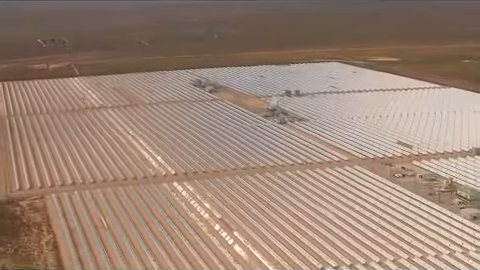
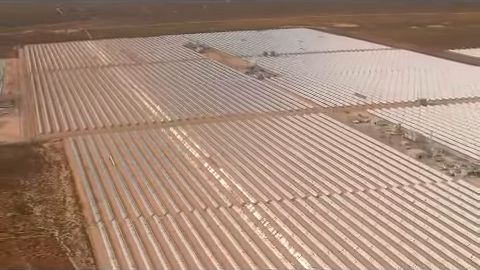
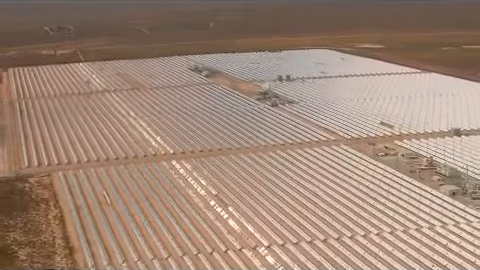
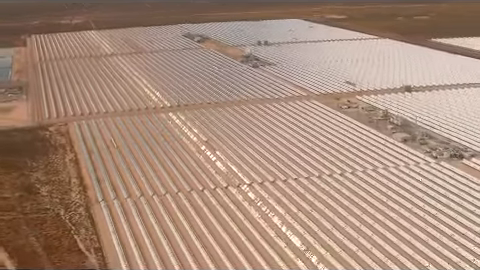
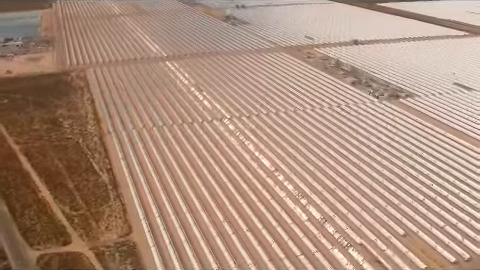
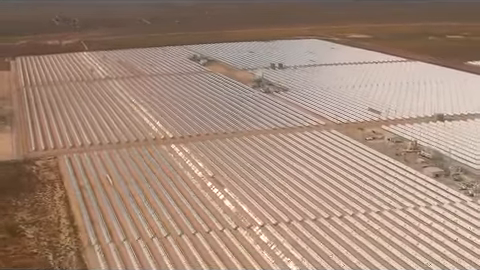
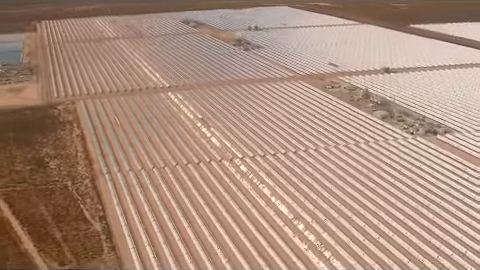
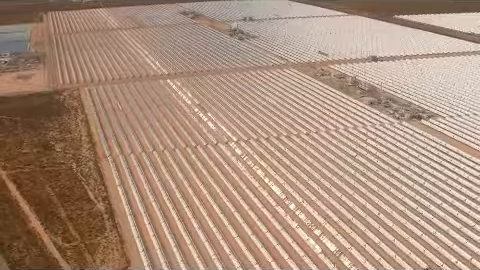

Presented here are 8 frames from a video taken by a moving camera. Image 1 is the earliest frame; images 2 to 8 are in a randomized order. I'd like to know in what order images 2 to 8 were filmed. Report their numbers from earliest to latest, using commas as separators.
3, 6, 2, 4, 7, 8, 5
